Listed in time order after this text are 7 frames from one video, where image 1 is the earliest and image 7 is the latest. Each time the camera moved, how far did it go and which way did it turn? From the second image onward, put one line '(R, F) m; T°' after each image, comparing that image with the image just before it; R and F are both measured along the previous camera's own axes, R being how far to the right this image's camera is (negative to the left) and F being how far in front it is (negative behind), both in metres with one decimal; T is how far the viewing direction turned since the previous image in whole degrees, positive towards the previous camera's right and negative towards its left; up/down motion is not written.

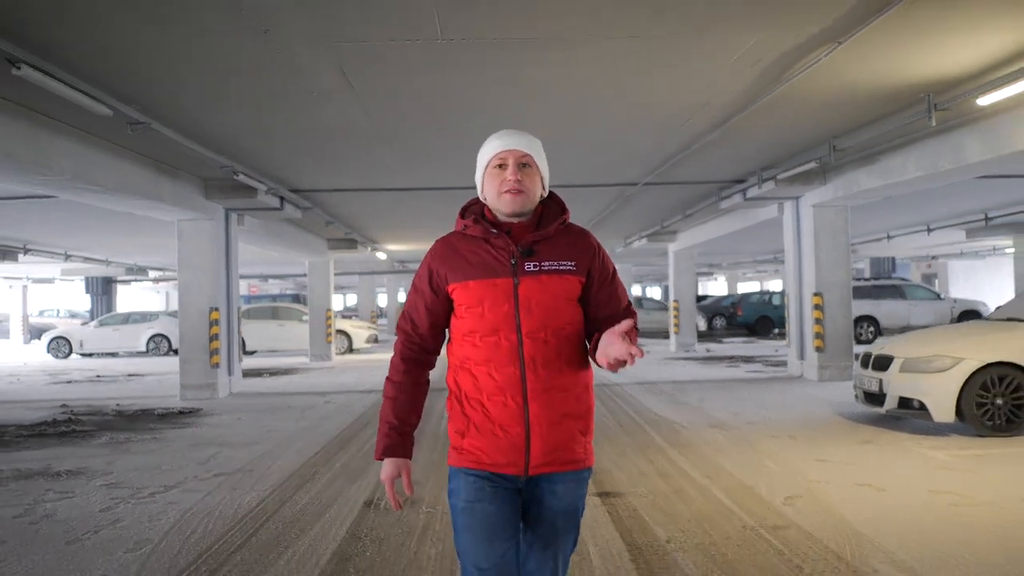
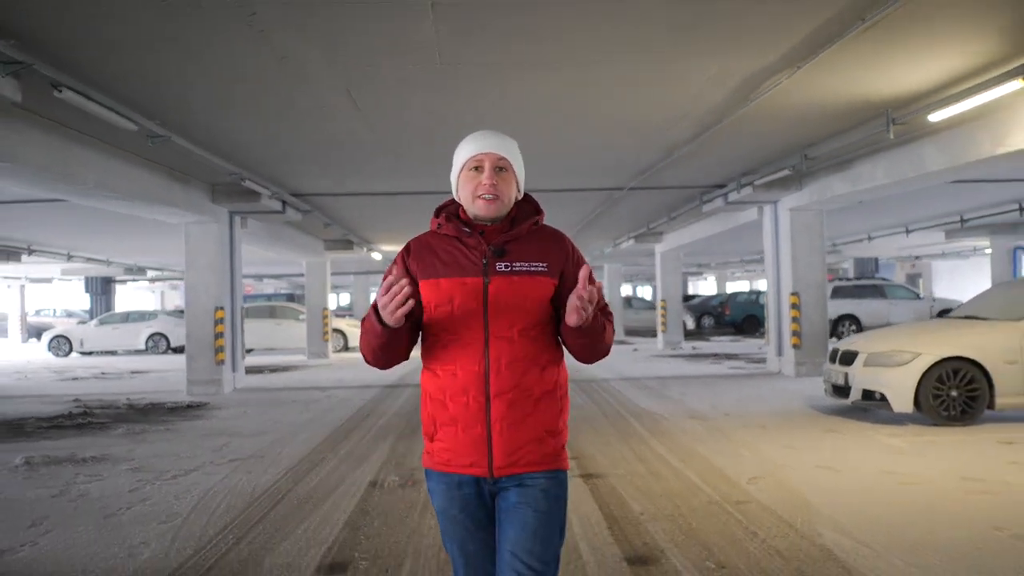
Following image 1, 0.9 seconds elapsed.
(0.0, -0.6) m; +1°
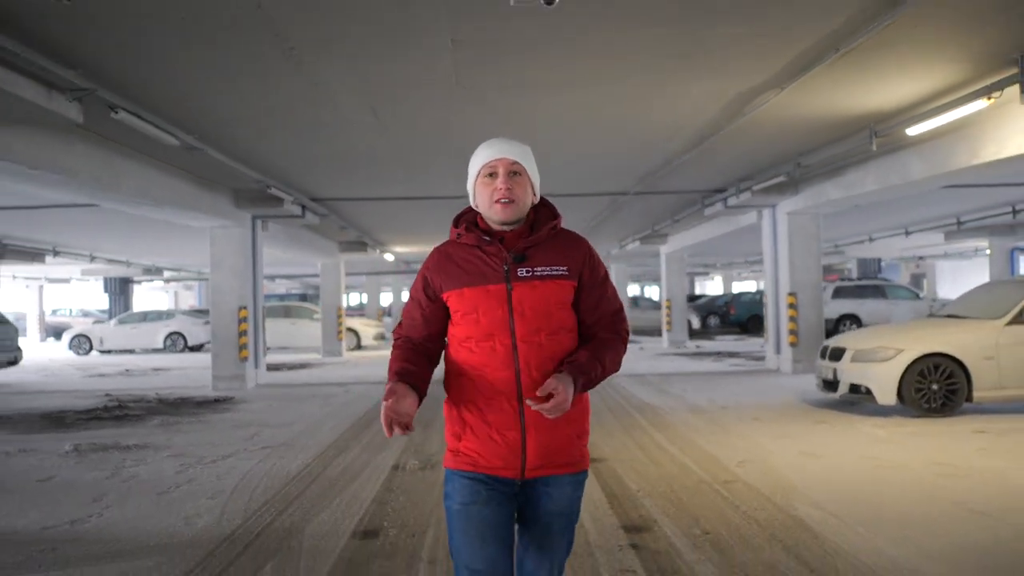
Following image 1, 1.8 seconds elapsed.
(0.0, -0.6) m; -1°
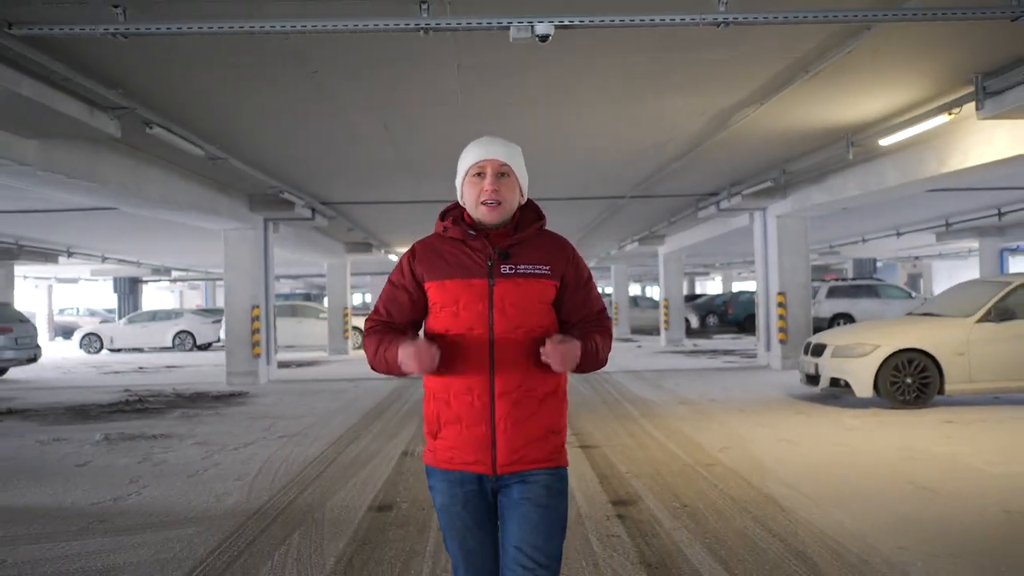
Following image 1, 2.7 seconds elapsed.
(0.0, -0.6) m; 0°
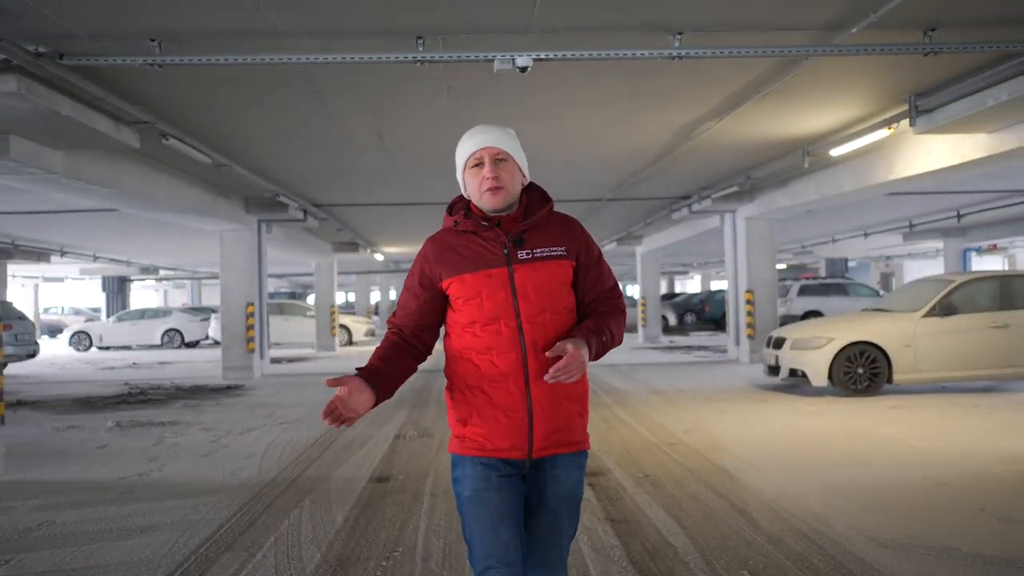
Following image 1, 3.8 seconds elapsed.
(0.0, -0.7) m; +1°
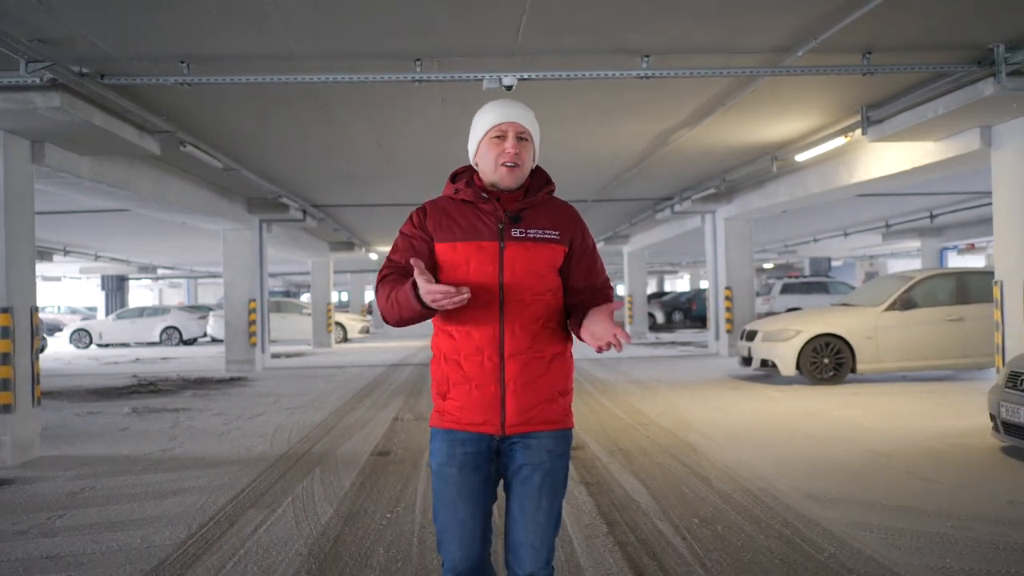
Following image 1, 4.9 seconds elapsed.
(0.0, -0.7) m; +1°
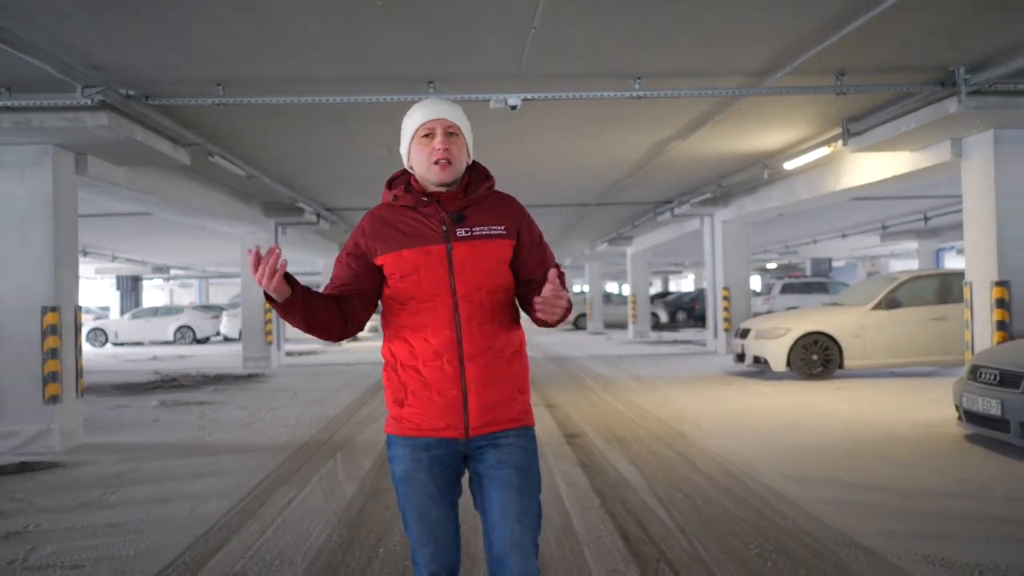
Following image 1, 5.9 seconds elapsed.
(0.0, -0.6) m; 0°
